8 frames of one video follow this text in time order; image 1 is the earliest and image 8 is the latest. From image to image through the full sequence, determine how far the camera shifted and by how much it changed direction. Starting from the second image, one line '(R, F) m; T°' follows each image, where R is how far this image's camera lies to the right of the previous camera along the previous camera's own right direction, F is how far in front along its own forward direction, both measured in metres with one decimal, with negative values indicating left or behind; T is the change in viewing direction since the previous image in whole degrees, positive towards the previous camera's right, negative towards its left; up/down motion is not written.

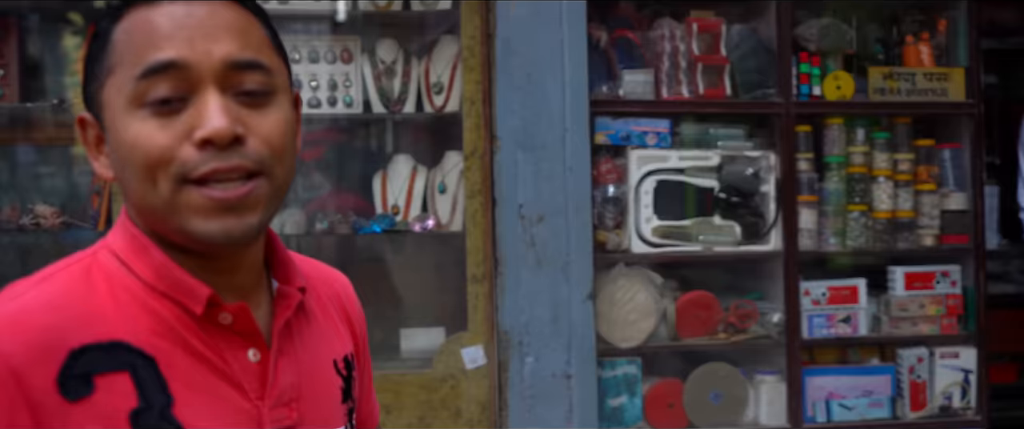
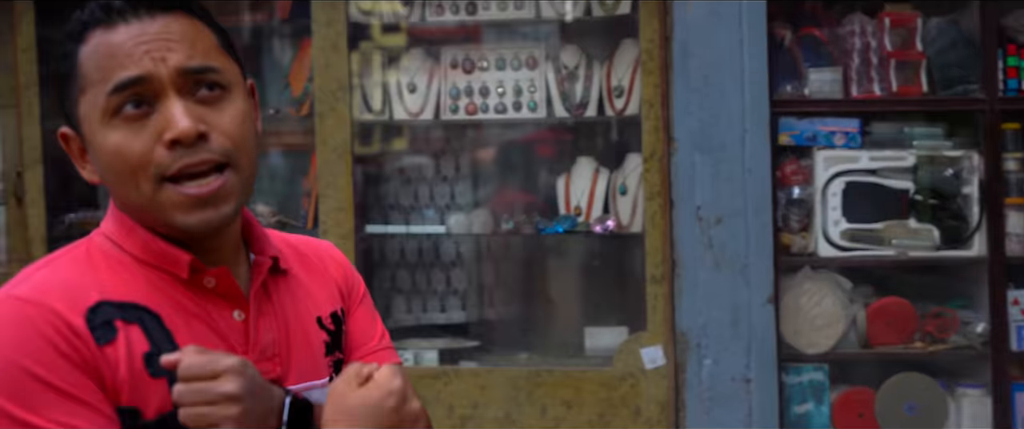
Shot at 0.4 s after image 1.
(0.0, -0.1) m; -15°
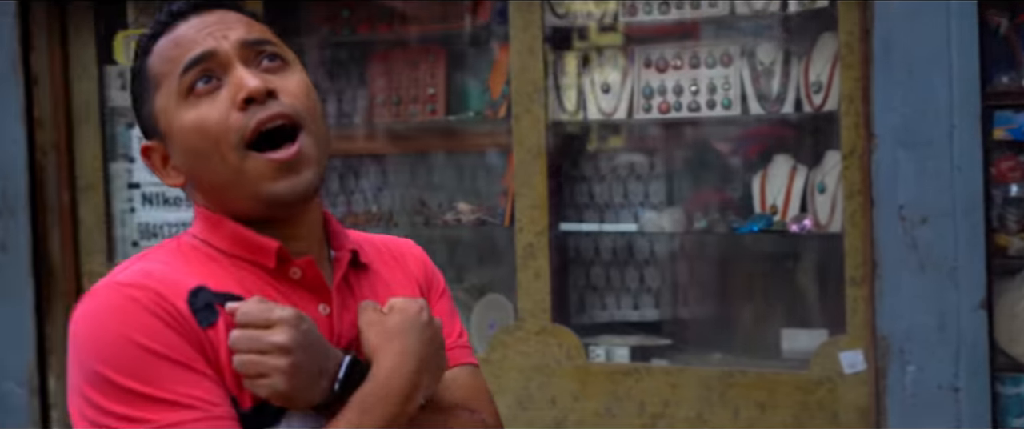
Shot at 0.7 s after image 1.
(0.0, -0.1) m; -16°
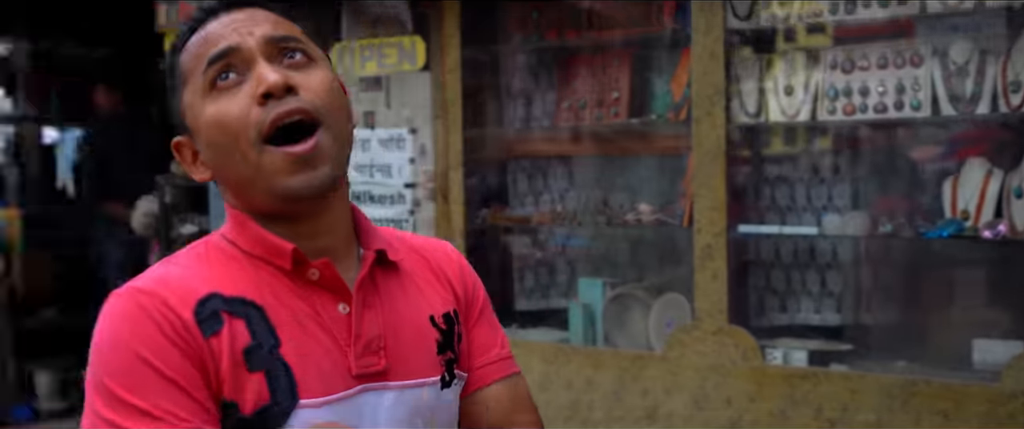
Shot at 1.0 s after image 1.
(0.0, -0.2) m; -15°
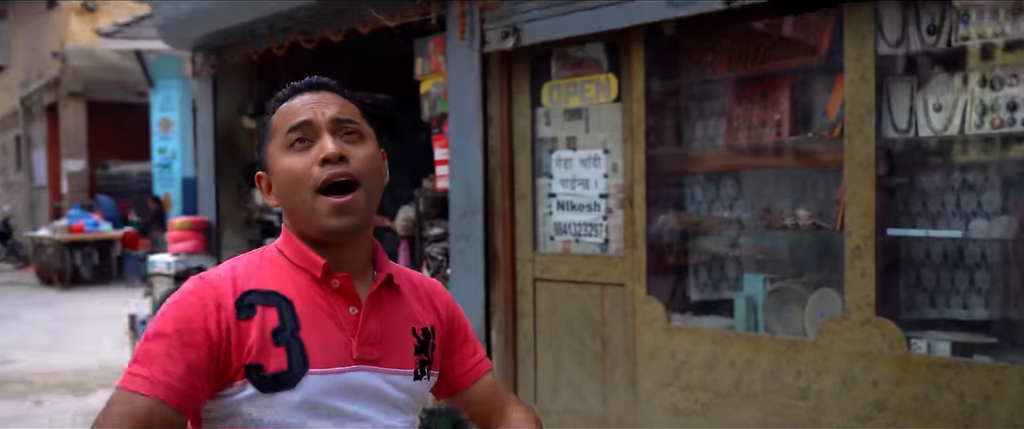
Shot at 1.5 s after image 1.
(+0.3, -0.8) m; -19°
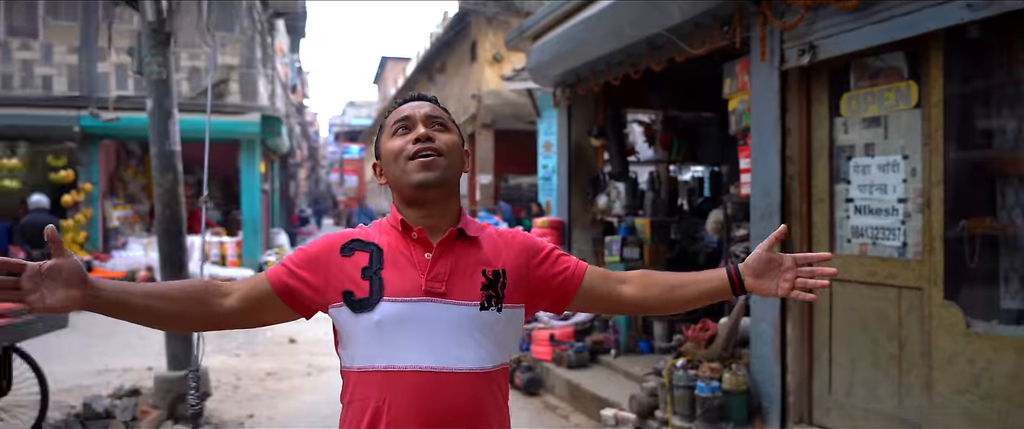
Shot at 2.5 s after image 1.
(+0.7, -0.7) m; -31°
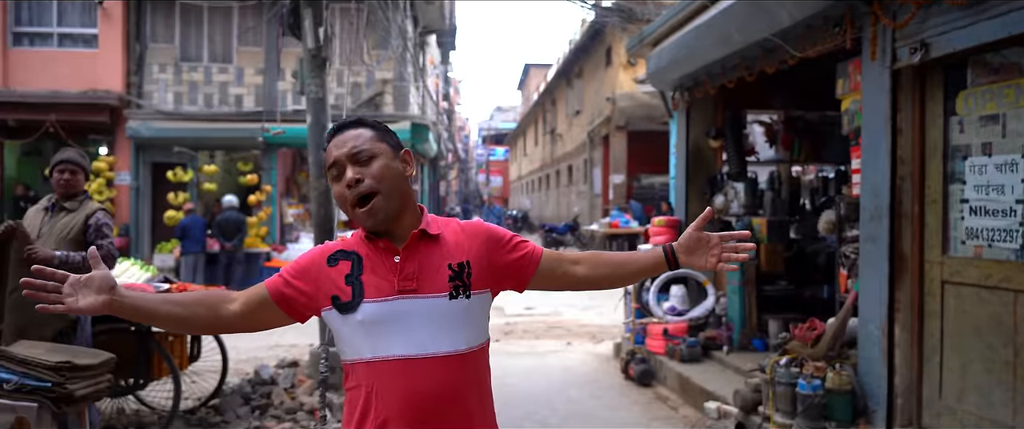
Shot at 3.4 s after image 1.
(+0.4, -0.4) m; -13°
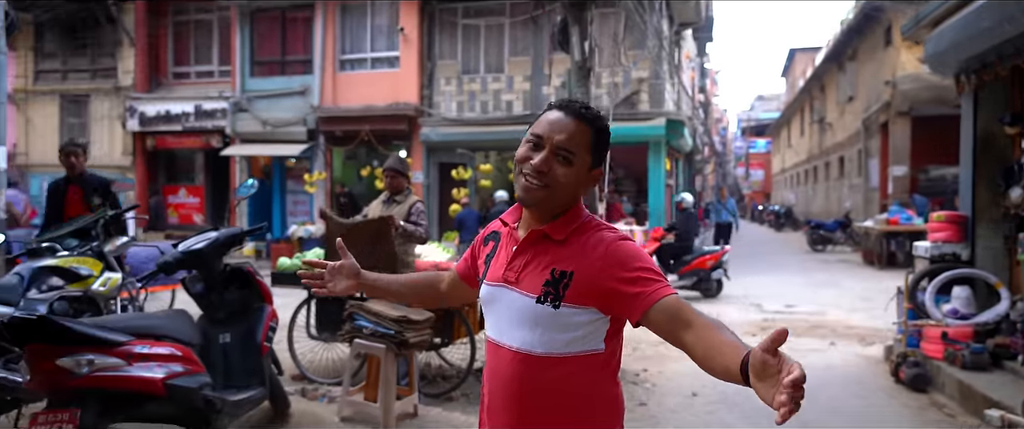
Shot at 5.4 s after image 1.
(+0.1, -0.5) m; -21°
